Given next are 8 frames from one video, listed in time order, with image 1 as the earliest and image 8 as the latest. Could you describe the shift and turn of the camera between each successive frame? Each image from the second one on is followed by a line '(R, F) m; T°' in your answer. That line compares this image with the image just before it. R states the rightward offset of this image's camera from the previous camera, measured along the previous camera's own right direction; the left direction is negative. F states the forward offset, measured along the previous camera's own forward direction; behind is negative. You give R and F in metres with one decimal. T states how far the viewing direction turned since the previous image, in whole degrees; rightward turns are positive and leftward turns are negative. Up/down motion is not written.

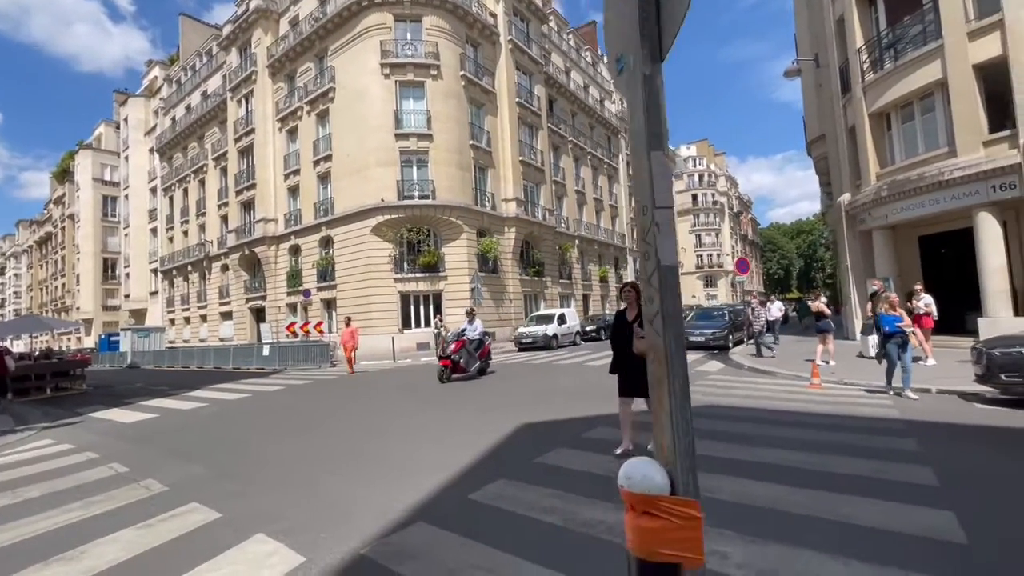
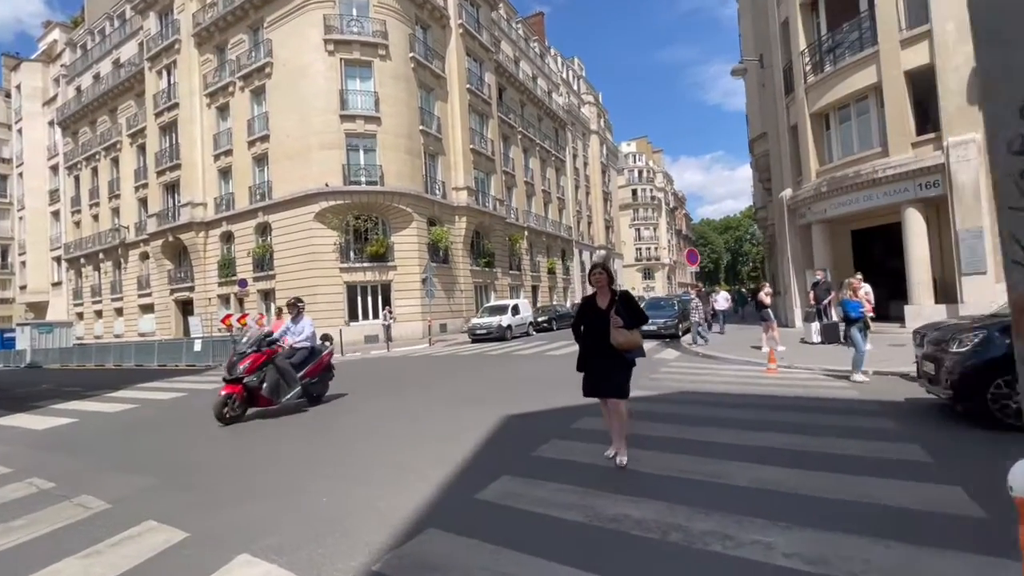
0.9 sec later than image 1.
(-0.7, +0.3) m; +7°
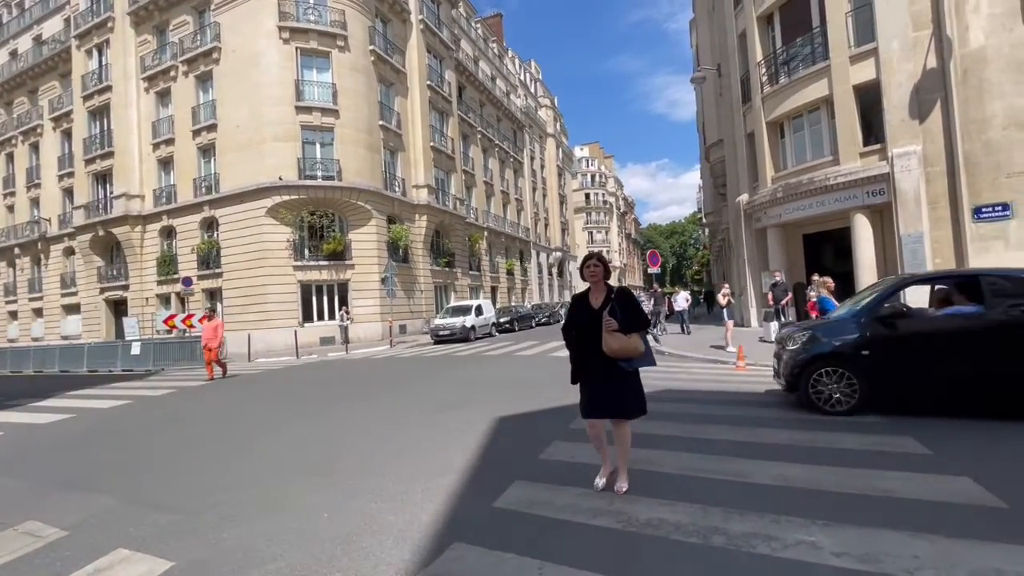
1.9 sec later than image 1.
(-0.7, +0.2) m; +6°
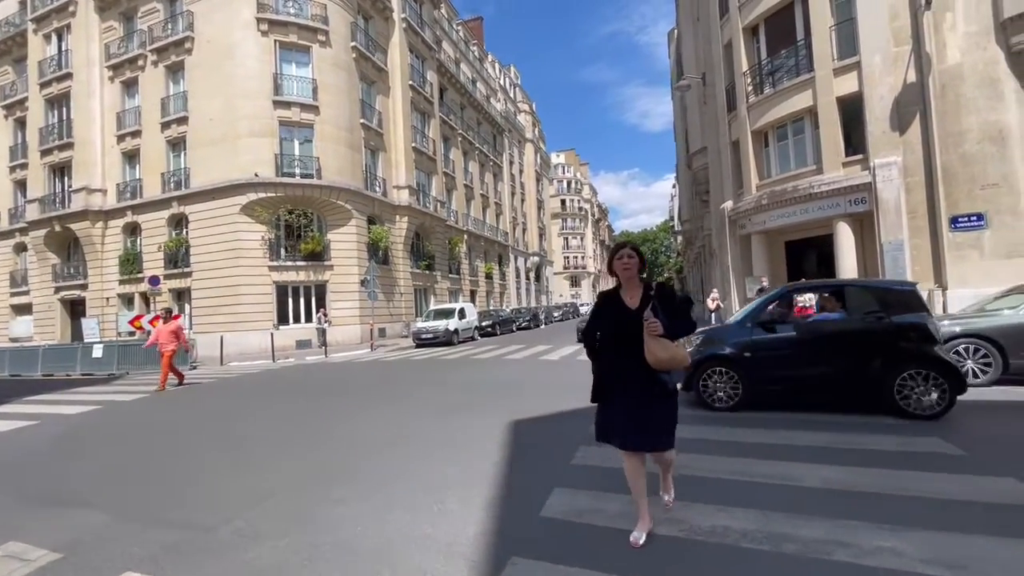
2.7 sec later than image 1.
(-0.6, +0.3) m; +4°
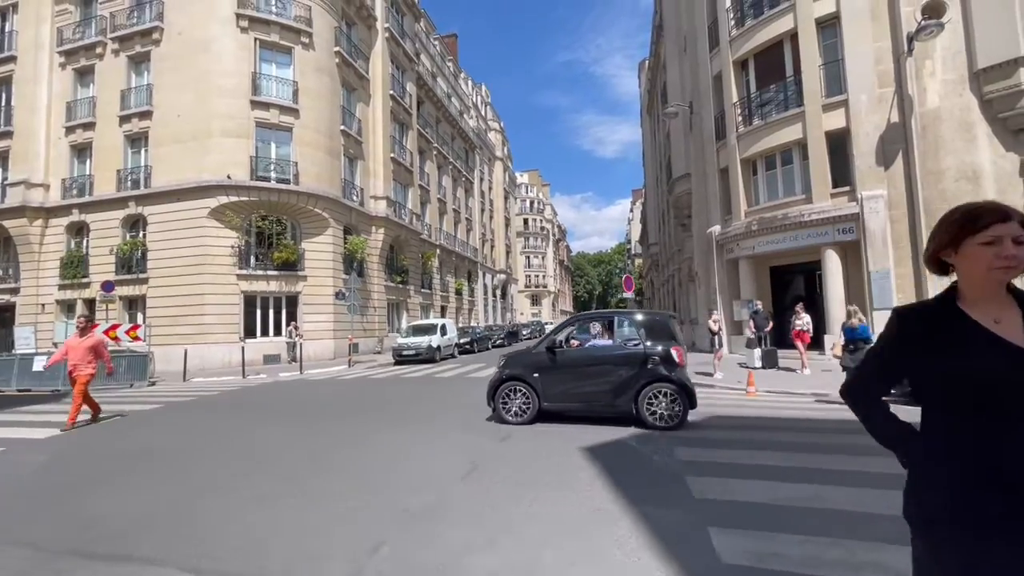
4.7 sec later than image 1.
(-1.6, +0.5) m; +6°
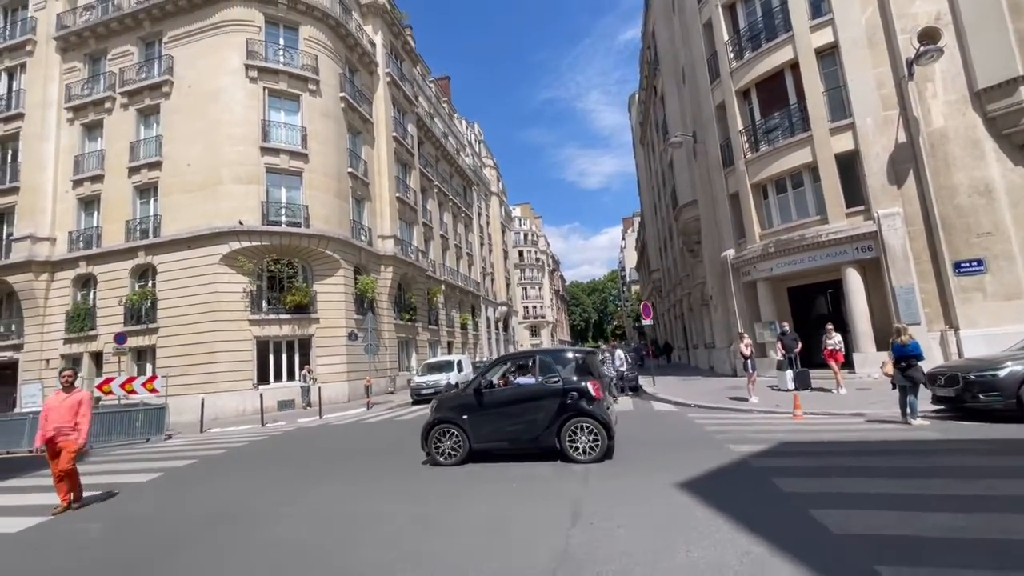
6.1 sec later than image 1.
(-1.0, +0.2) m; +2°
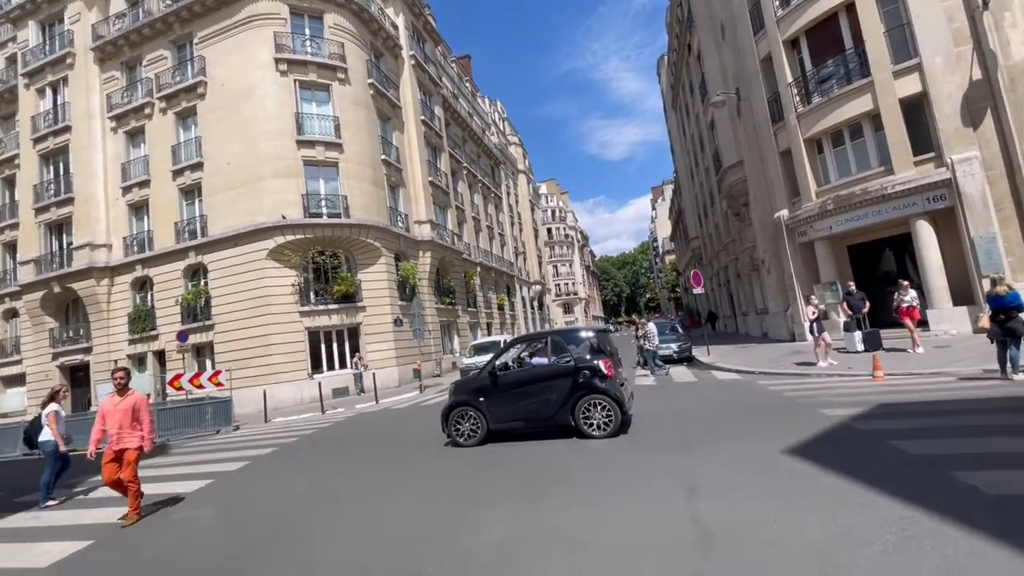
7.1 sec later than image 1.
(-0.6, +0.3) m; -3°
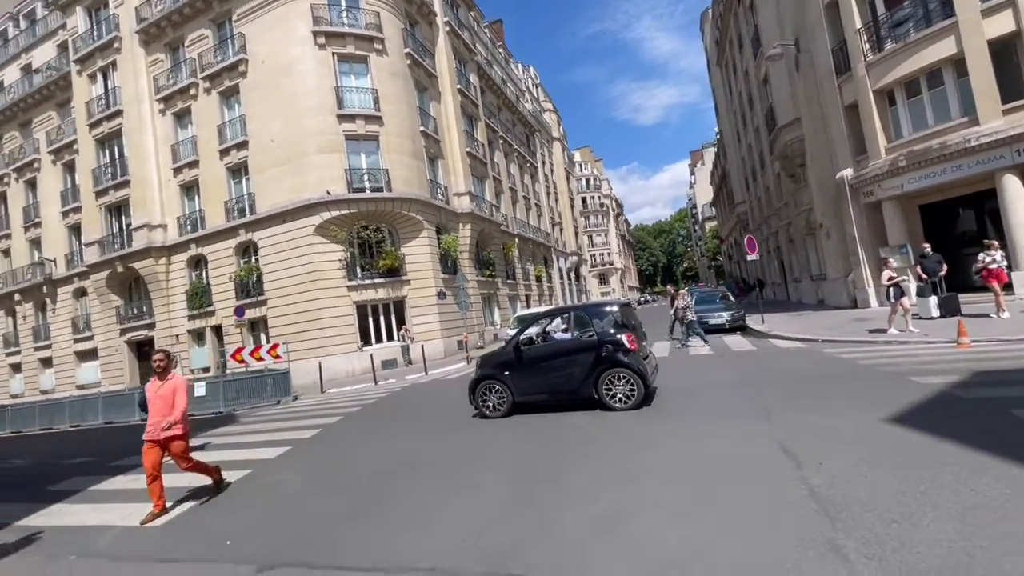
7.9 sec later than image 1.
(-0.5, +0.3) m; -3°
